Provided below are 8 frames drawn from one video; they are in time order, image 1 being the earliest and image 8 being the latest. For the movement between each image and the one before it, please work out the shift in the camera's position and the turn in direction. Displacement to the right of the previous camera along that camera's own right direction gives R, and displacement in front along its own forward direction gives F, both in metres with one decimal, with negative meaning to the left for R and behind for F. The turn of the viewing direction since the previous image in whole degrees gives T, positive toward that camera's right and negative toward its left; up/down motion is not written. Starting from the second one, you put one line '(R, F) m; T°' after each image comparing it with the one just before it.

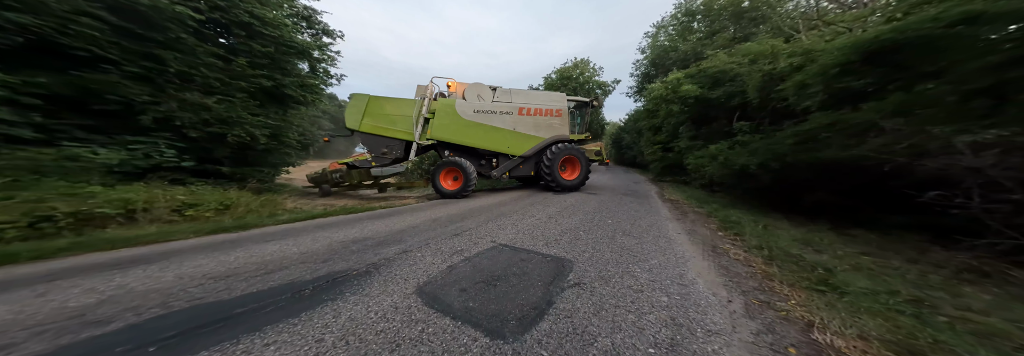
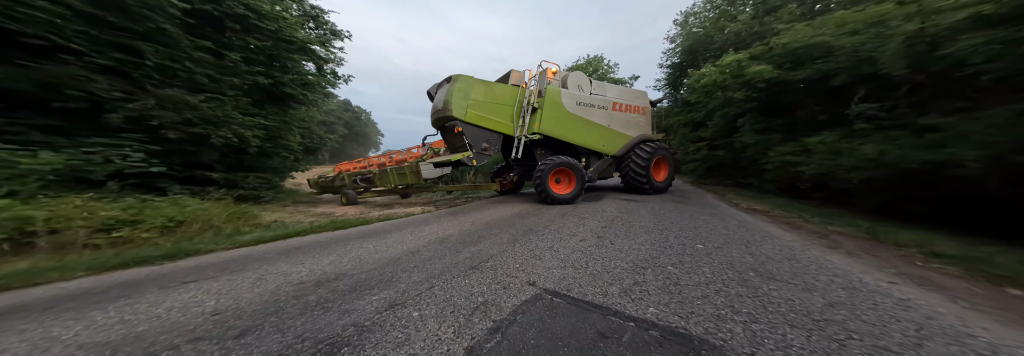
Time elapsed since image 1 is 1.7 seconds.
(-0.3, +1.1) m; -3°
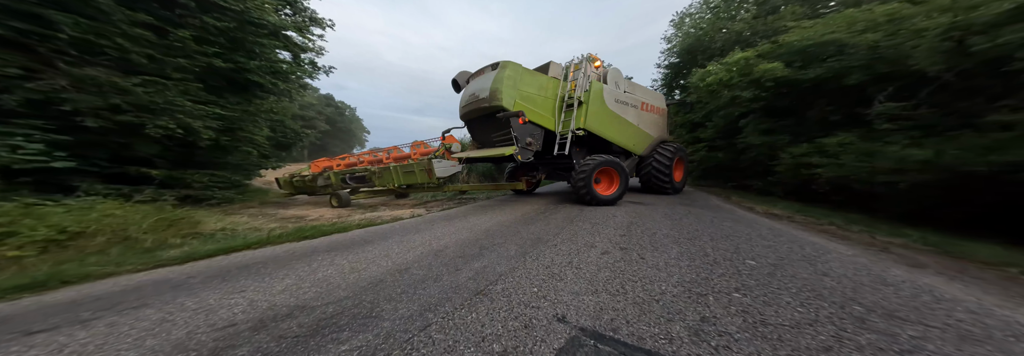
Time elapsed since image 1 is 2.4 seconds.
(-0.2, +0.5) m; +3°
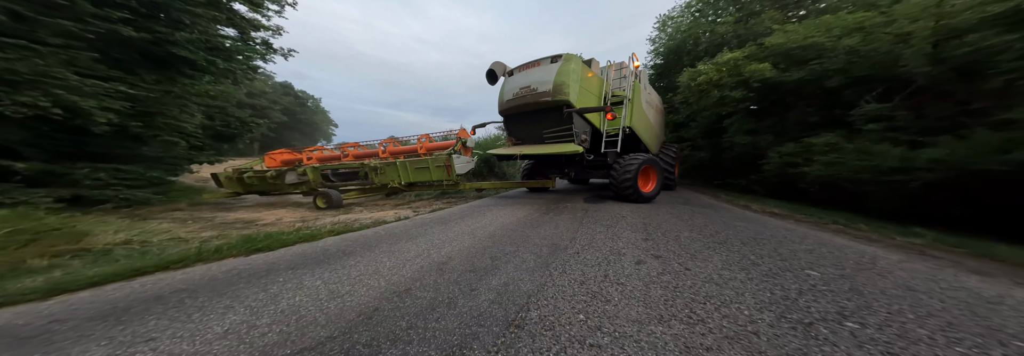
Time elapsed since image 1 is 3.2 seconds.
(-0.4, +0.4) m; +5°
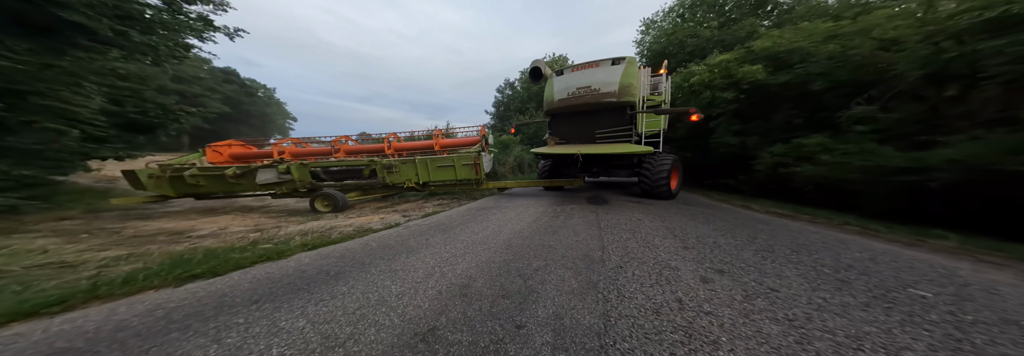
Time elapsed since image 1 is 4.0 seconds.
(-0.5, +0.5) m; +5°
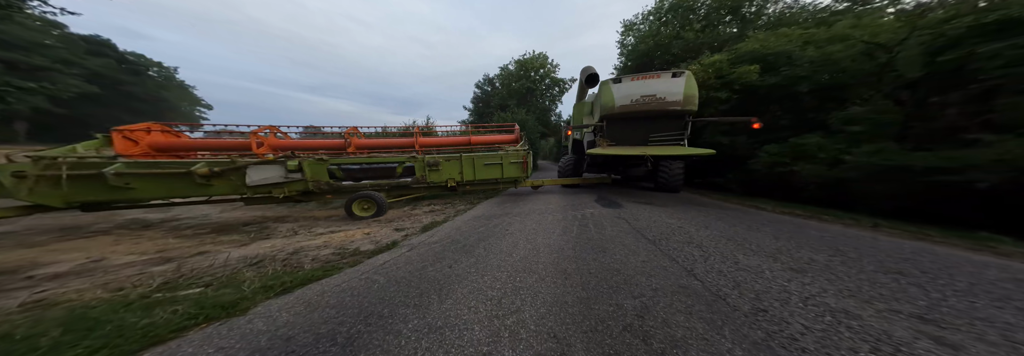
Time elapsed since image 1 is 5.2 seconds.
(-0.7, +0.8) m; +6°
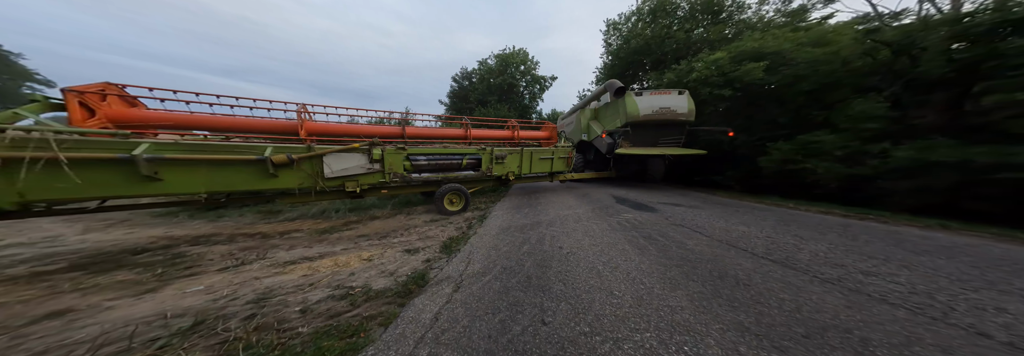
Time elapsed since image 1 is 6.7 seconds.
(-1.3, +1.1) m; +6°
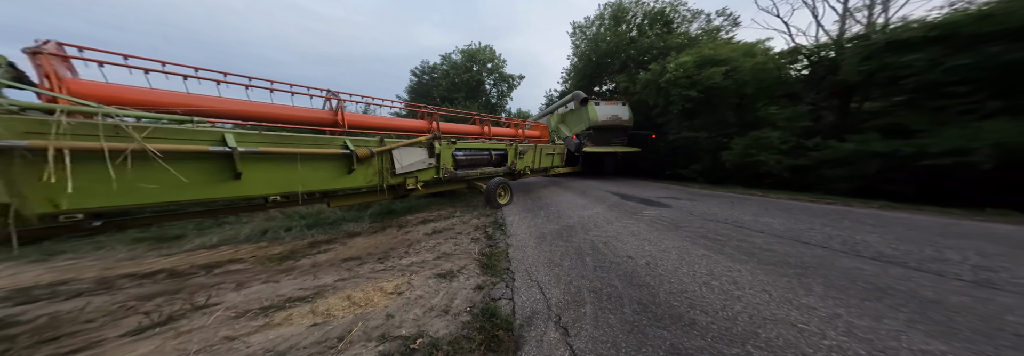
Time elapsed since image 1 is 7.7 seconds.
(-1.5, +0.9) m; +10°
